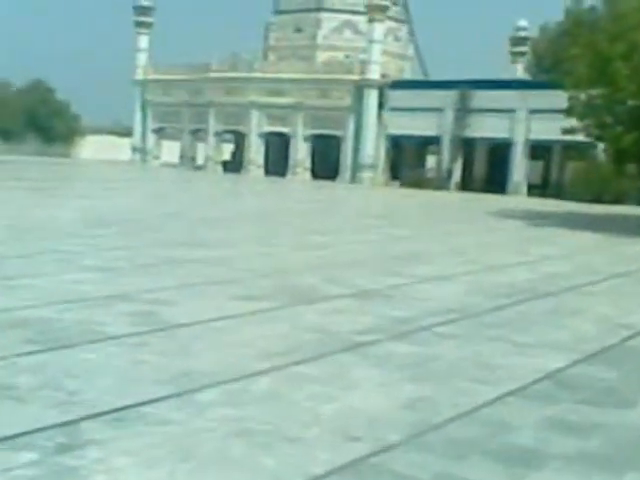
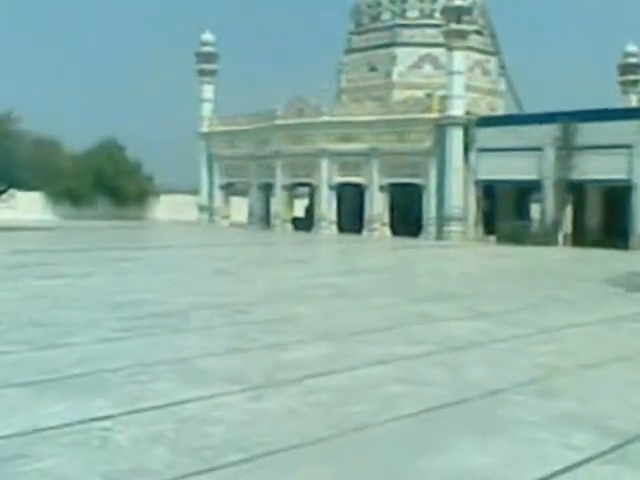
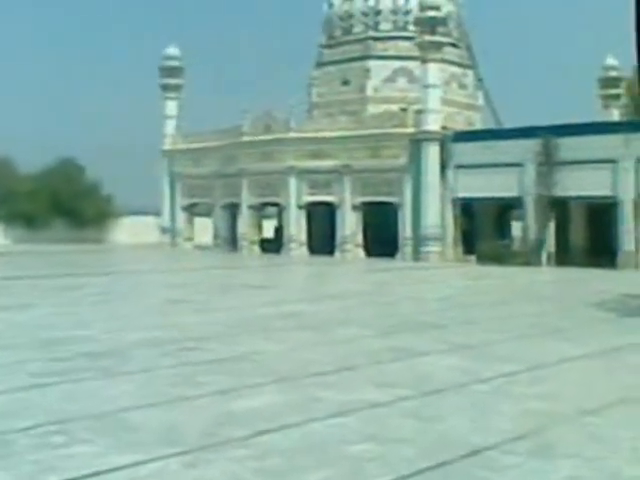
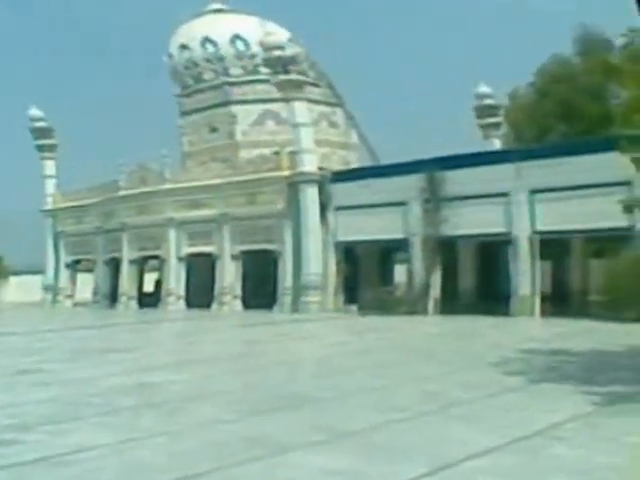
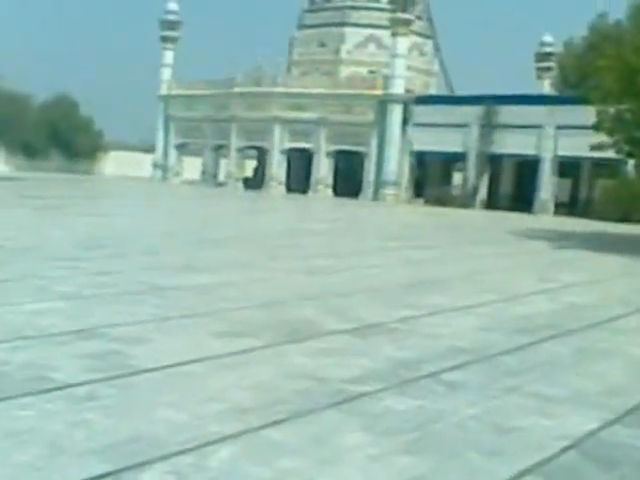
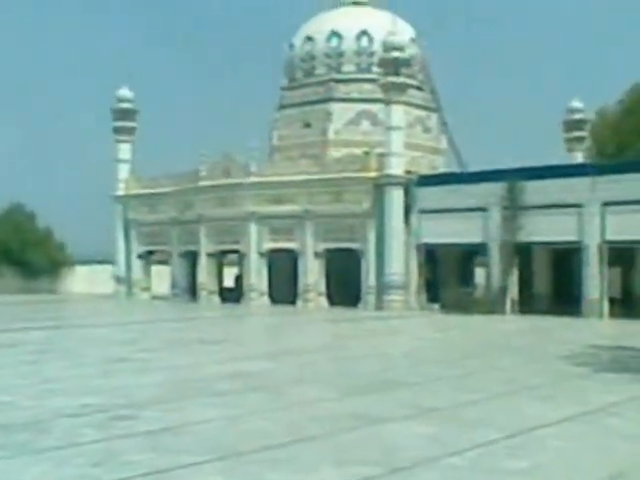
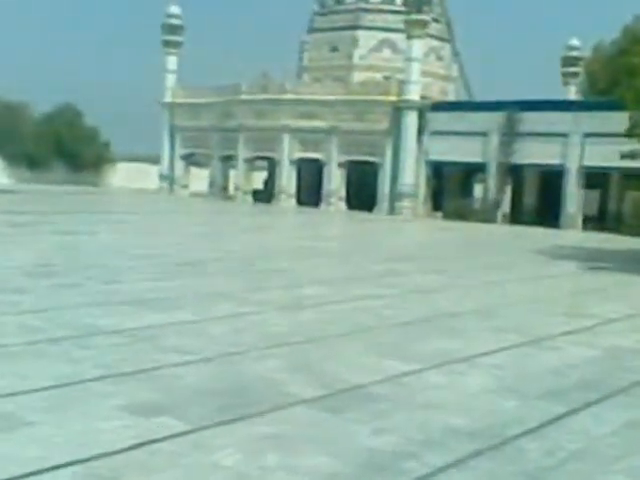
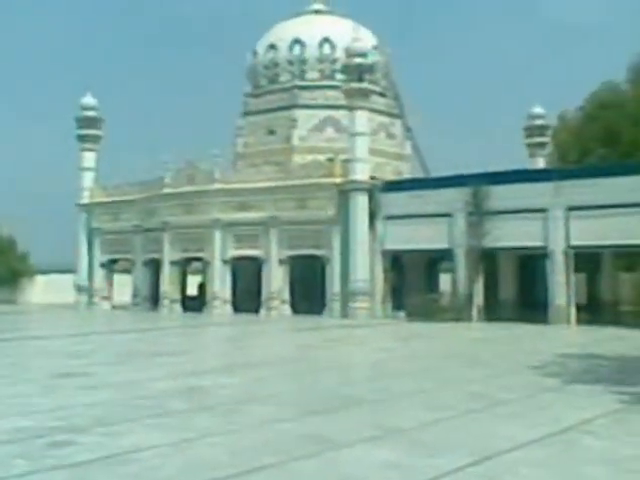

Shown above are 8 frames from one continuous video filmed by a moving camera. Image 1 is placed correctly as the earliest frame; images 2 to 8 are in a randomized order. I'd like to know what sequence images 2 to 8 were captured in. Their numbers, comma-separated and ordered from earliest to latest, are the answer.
5, 7, 2, 3, 6, 8, 4
